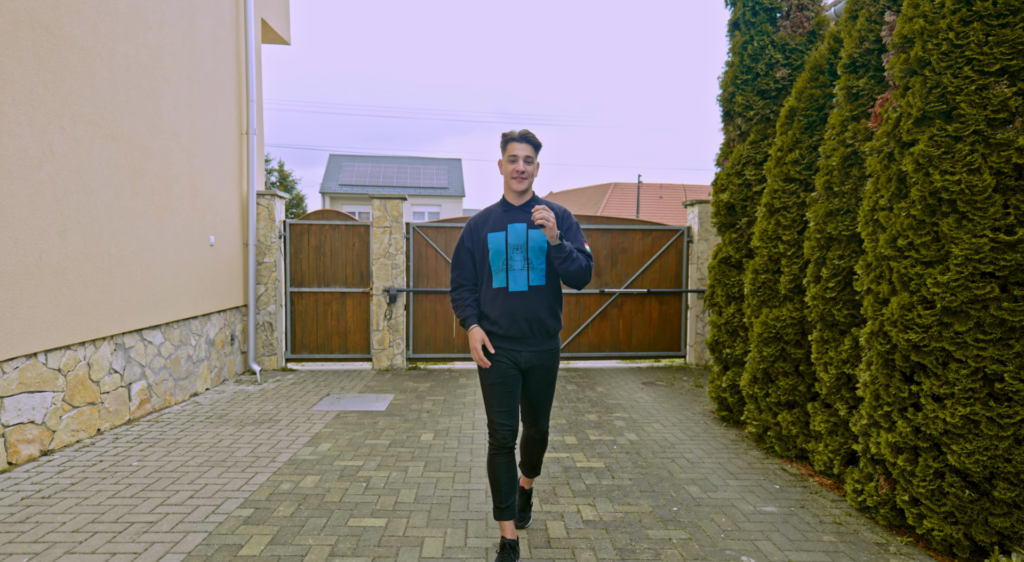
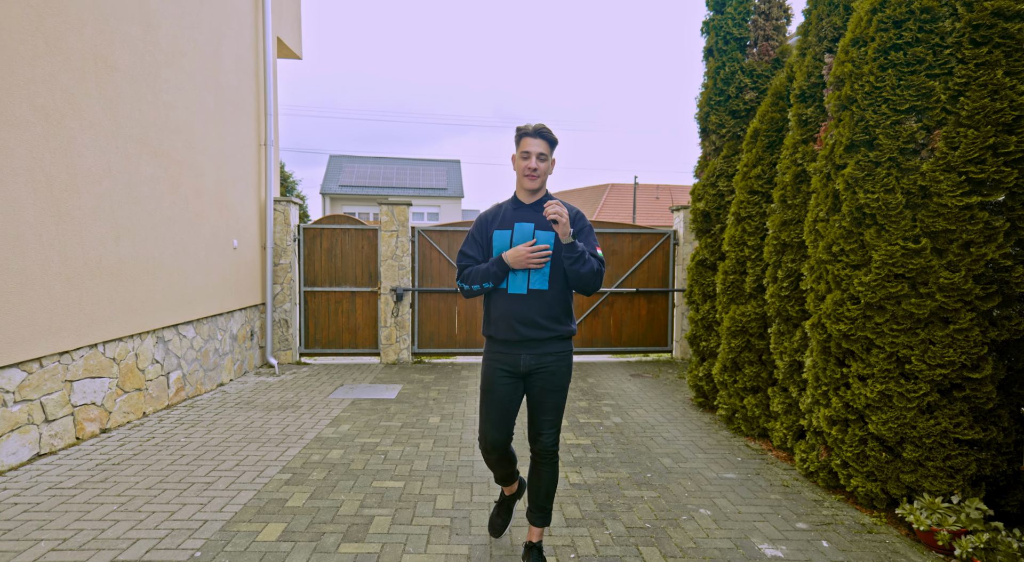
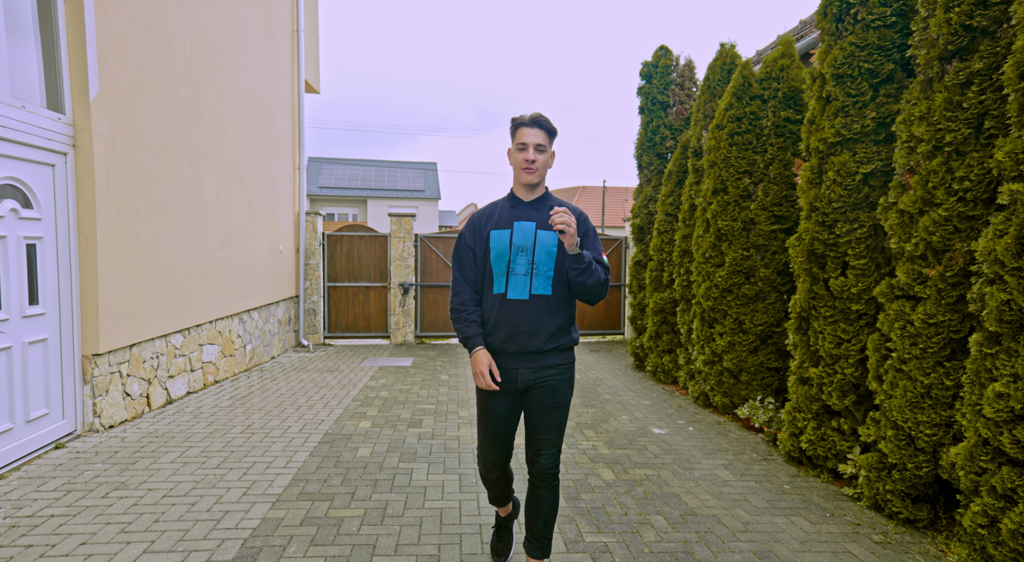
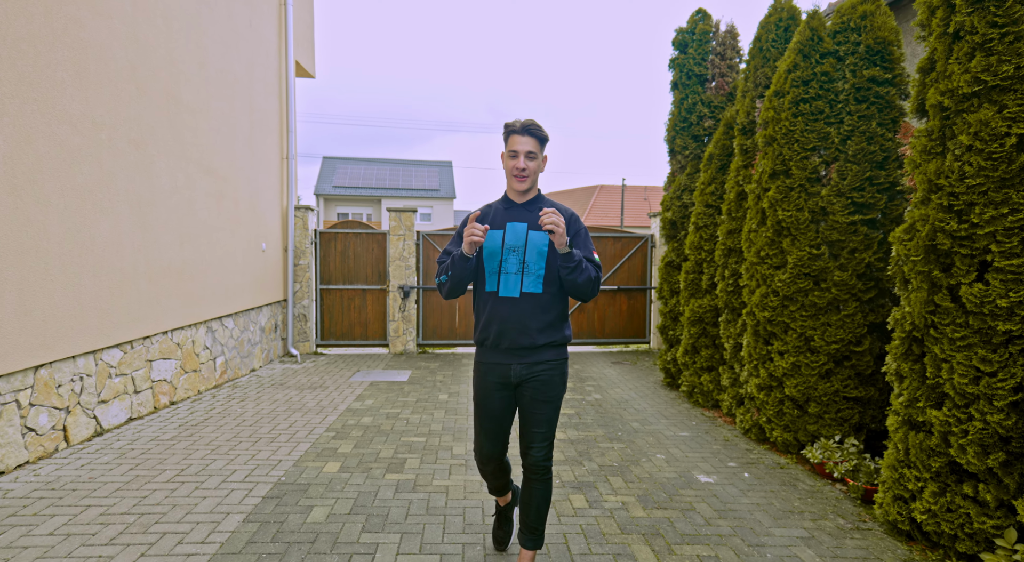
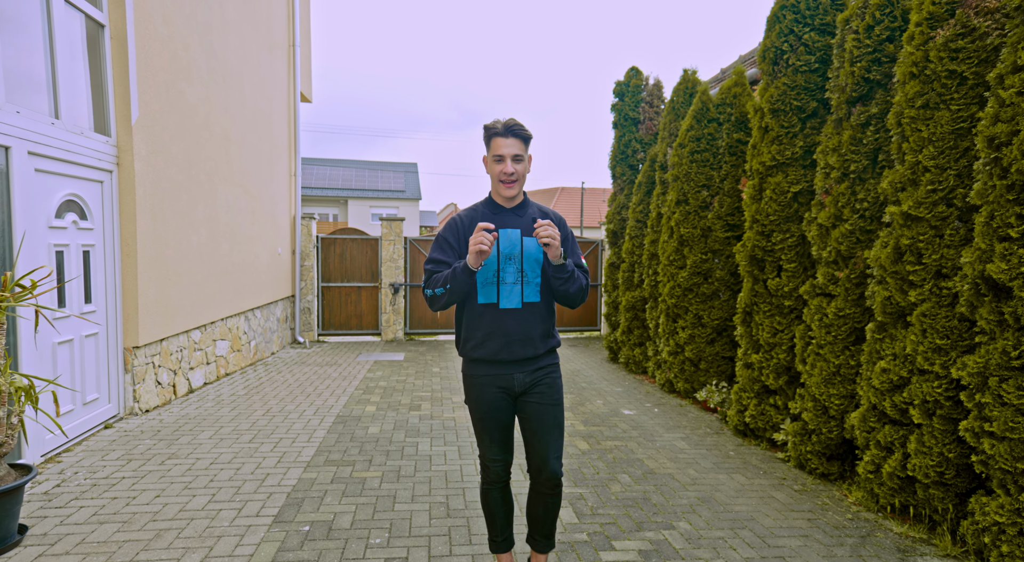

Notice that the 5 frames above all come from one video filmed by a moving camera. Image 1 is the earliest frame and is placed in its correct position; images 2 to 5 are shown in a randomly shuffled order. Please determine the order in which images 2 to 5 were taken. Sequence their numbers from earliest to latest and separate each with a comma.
2, 4, 3, 5
